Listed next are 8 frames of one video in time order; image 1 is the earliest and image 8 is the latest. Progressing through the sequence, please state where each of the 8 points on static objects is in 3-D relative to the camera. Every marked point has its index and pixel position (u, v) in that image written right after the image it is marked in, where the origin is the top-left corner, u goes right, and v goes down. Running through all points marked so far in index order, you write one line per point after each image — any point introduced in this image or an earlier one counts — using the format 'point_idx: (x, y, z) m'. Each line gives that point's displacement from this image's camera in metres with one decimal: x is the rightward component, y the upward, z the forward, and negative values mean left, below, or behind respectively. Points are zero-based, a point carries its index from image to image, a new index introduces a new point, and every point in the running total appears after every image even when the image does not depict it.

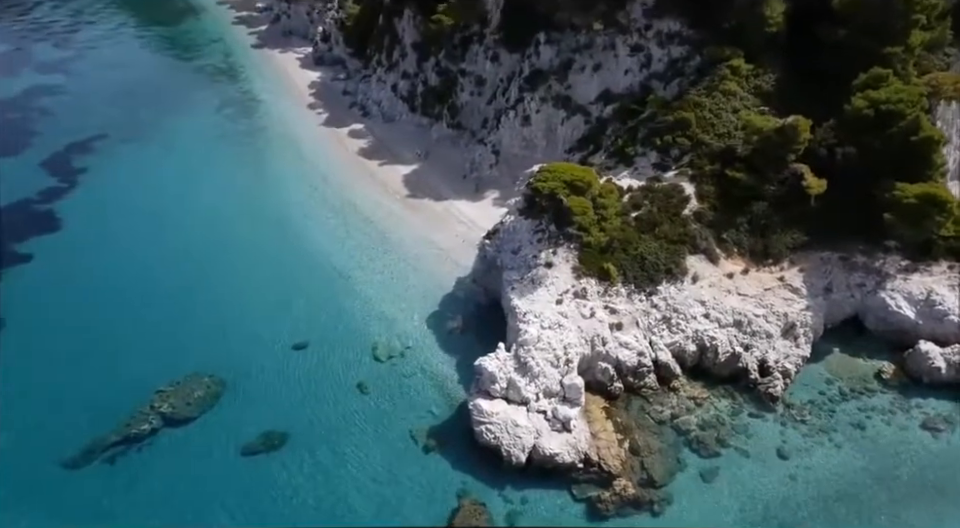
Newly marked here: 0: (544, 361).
0: (+2.0, -3.1, +19.1) m
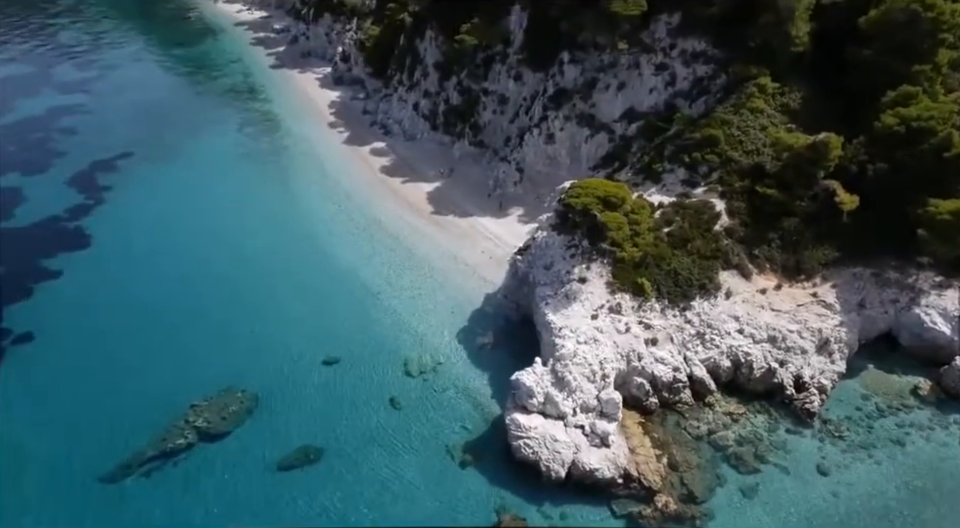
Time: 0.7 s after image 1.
0: (+3.2, -3.6, +19.2) m
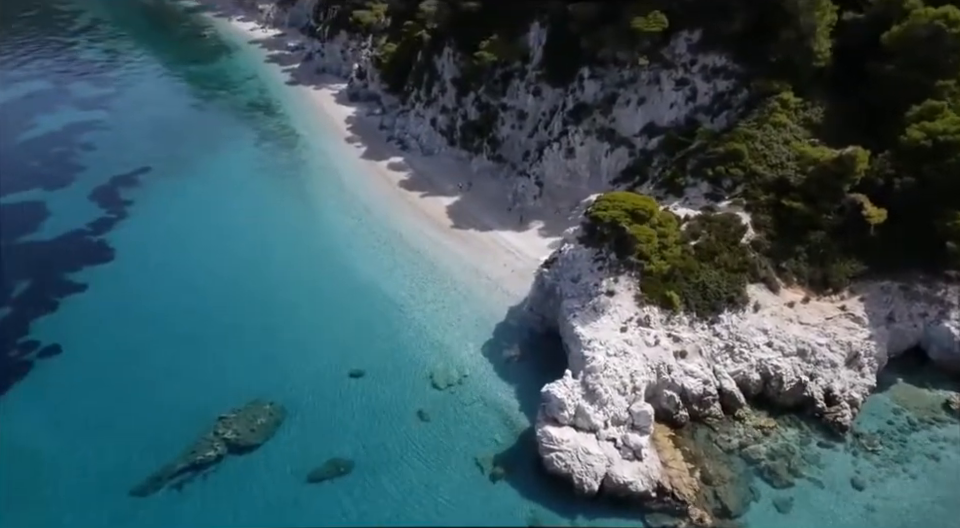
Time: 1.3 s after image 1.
0: (+4.2, -4.0, +19.1) m
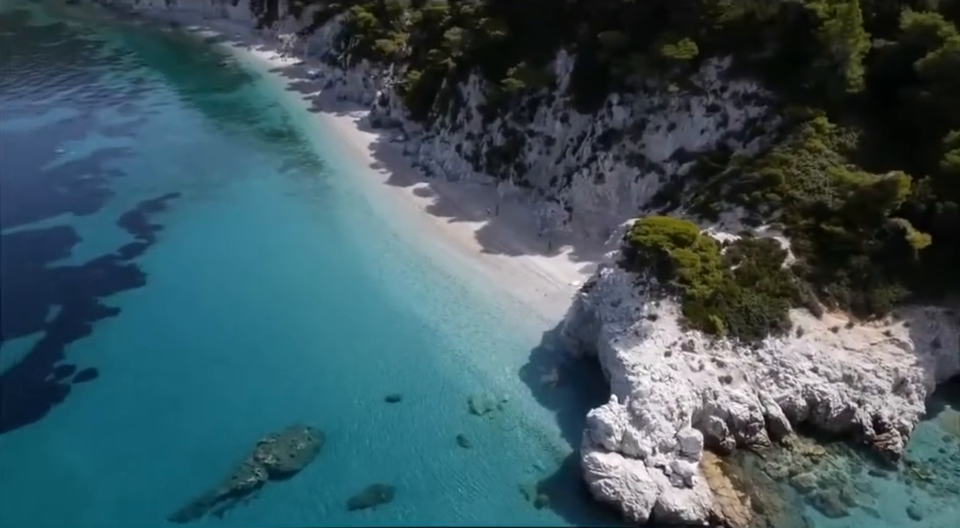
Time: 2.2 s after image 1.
0: (+5.6, -4.7, +18.9) m
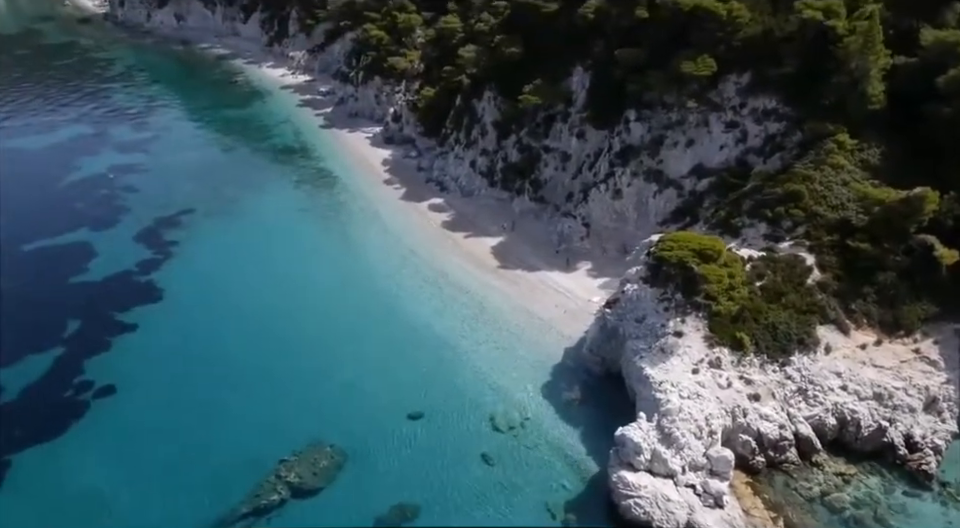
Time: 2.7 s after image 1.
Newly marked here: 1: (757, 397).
0: (+6.5, -5.2, +18.6) m
1: (+9.2, -4.4, +19.9) m
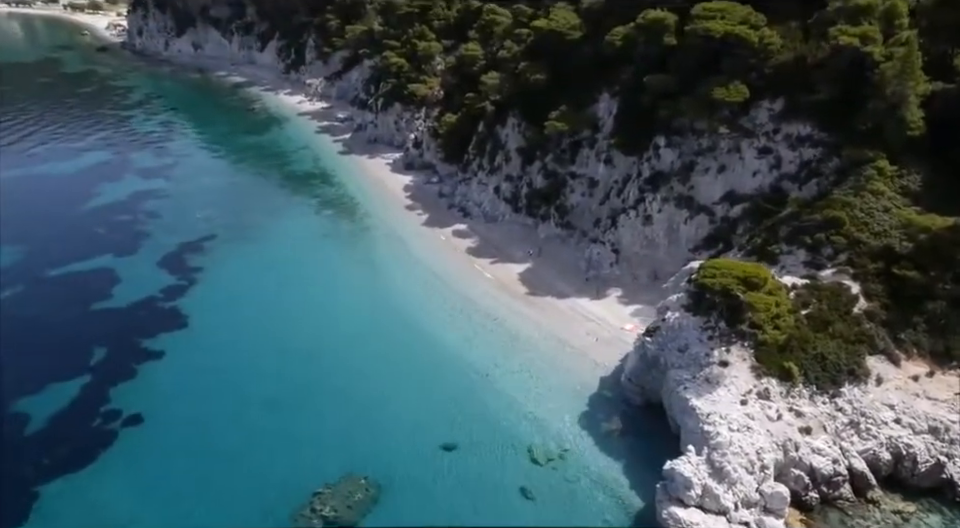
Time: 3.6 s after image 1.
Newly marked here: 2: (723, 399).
0: (+7.8, -6.1, +17.9) m
1: (+10.6, -5.3, +19.3) m
2: (+8.0, -4.4, +19.7) m
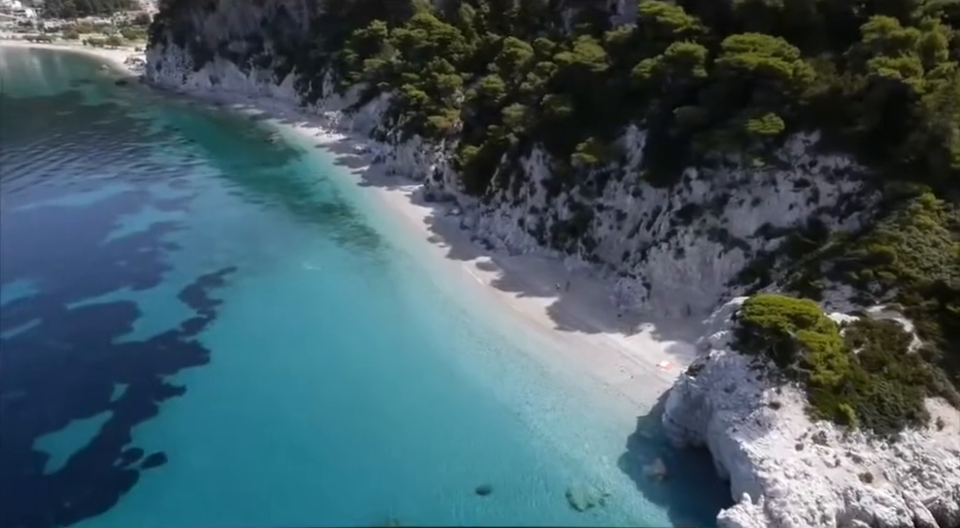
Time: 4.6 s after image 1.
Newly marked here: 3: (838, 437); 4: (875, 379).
0: (+9.1, -7.1, +16.9) m
1: (+11.9, -6.5, +18.2) m
2: (+9.3, -5.6, +18.7) m
3: (+11.3, -5.5, +18.8) m
4: (+13.1, -3.8, +20.0) m
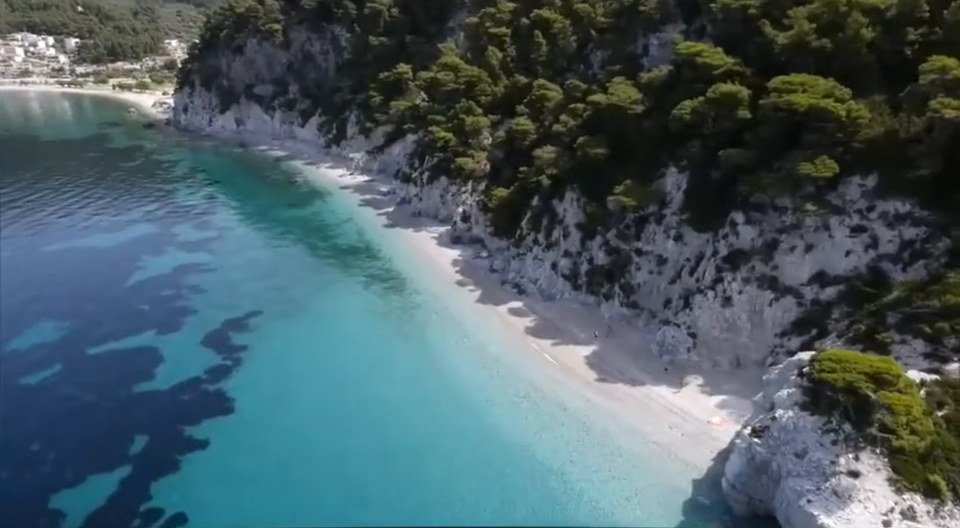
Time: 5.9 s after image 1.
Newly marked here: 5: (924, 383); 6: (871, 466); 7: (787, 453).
0: (+10.5, -8.6, +14.9) m
1: (+13.3, -8.0, +16.2) m
2: (+10.7, -7.2, +16.9) m
3: (+12.7, -7.0, +16.9) m
4: (+14.6, -5.5, +18.1) m
5: (+14.7, -4.0, +19.9) m
6: (+11.6, -6.0, +17.8) m
7: (+9.8, -6.1, +19.3) m
